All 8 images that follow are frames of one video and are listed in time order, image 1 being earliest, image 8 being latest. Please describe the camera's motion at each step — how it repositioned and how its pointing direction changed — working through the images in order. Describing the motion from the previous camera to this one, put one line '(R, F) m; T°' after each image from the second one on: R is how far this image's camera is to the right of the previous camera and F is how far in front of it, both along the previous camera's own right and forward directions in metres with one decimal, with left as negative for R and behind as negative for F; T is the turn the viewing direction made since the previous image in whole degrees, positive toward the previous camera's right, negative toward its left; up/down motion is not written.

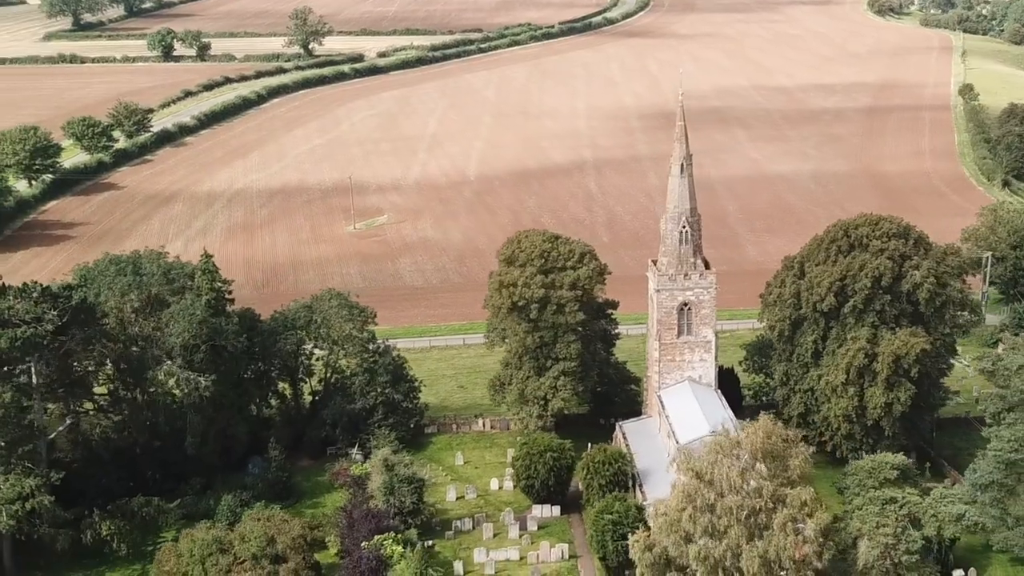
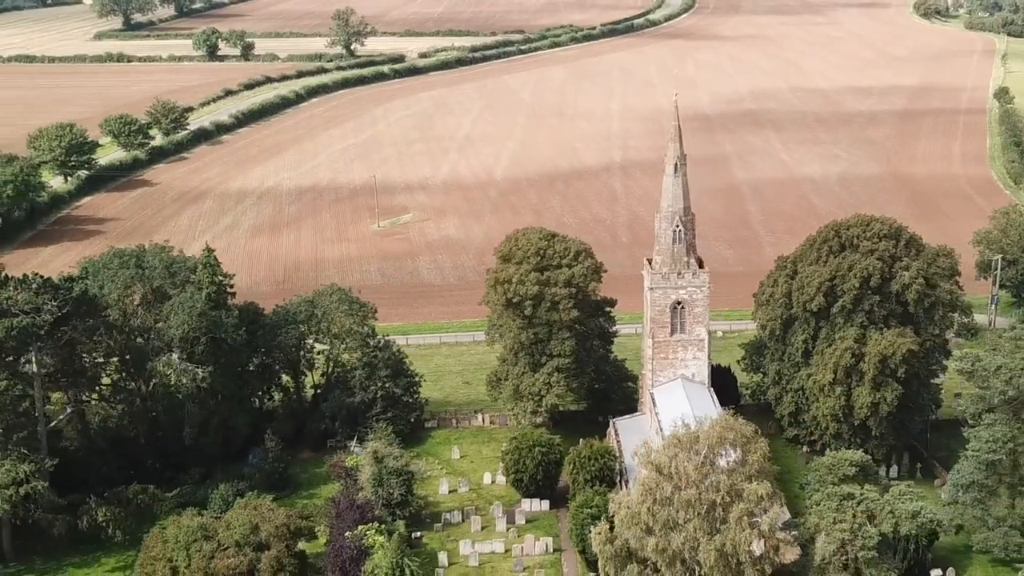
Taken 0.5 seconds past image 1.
(+2.0, -0.6) m; -2°
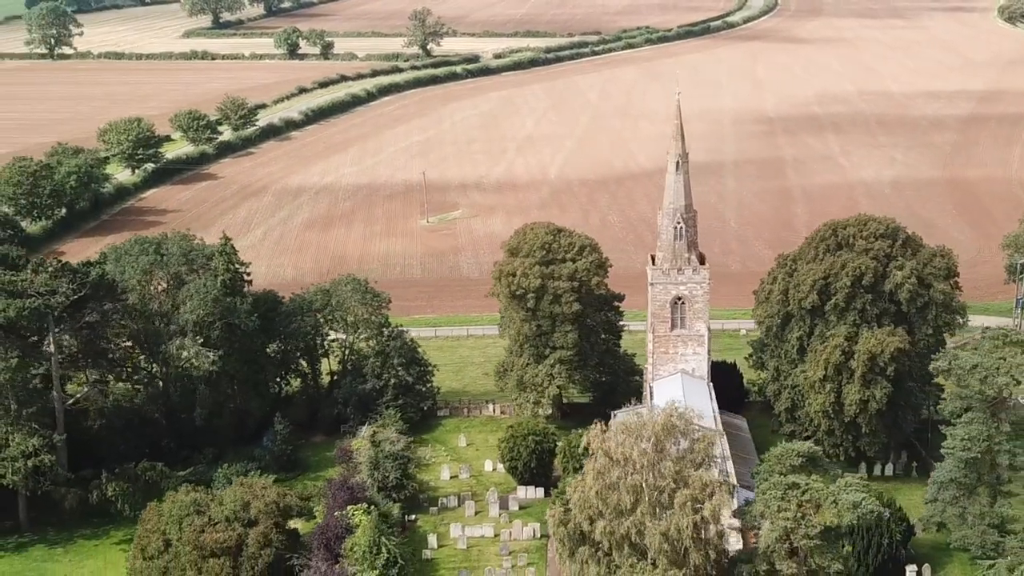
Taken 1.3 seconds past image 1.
(+3.2, -1.1) m; -4°
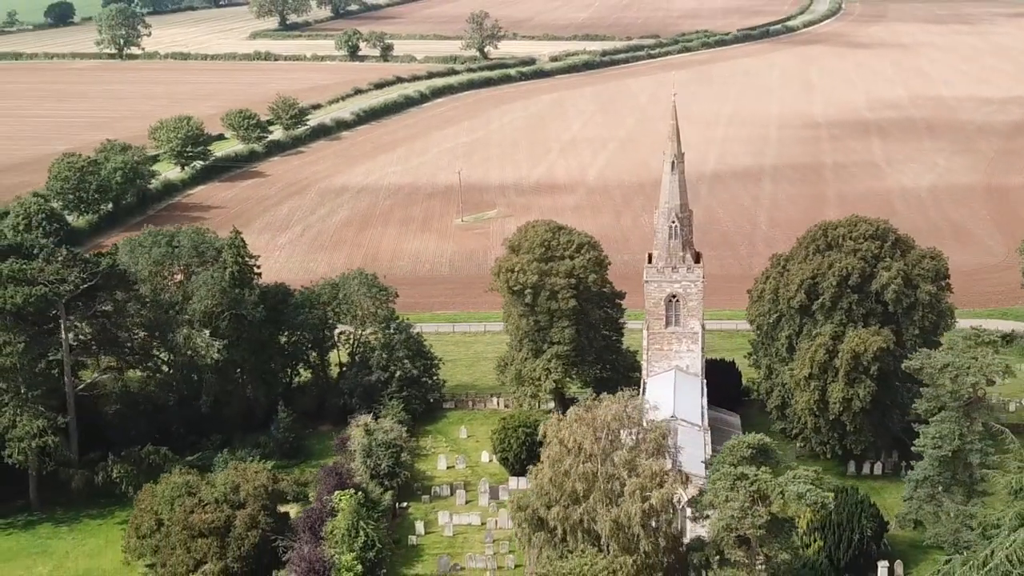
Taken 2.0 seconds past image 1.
(+2.8, -1.1) m; -3°
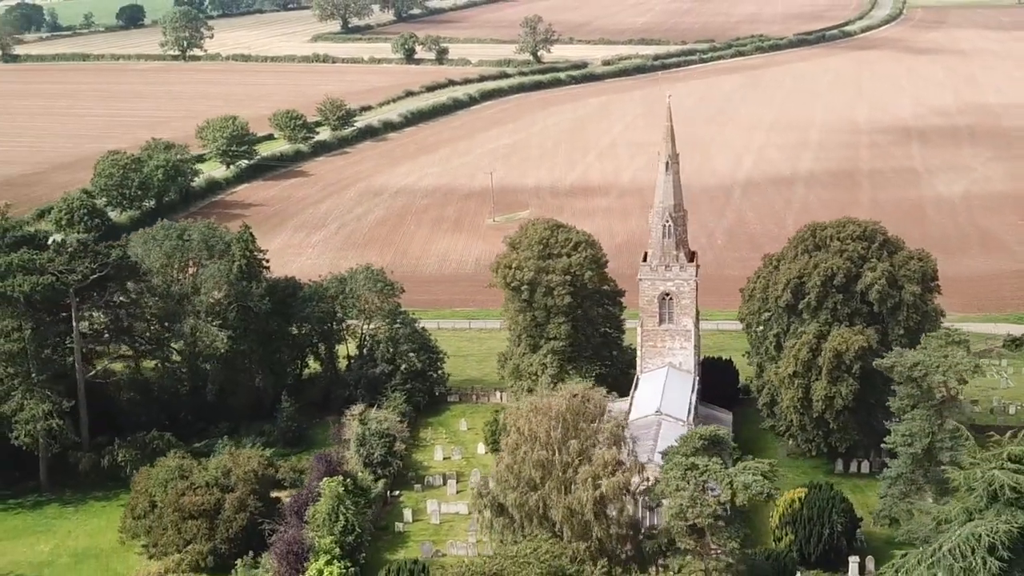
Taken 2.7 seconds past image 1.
(+2.8, -1.1) m; -3°
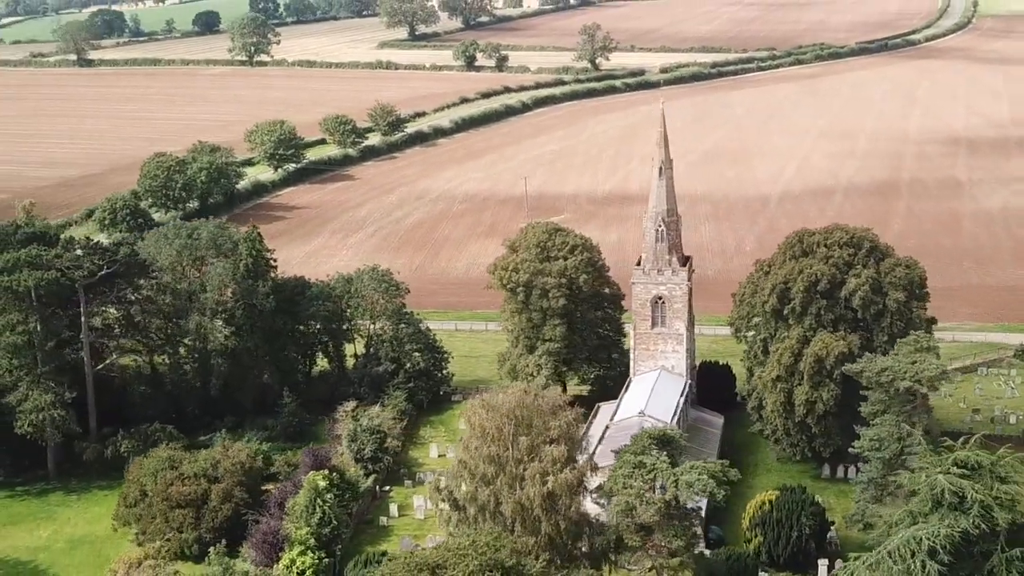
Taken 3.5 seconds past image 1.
(+3.2, -0.8) m; -3°
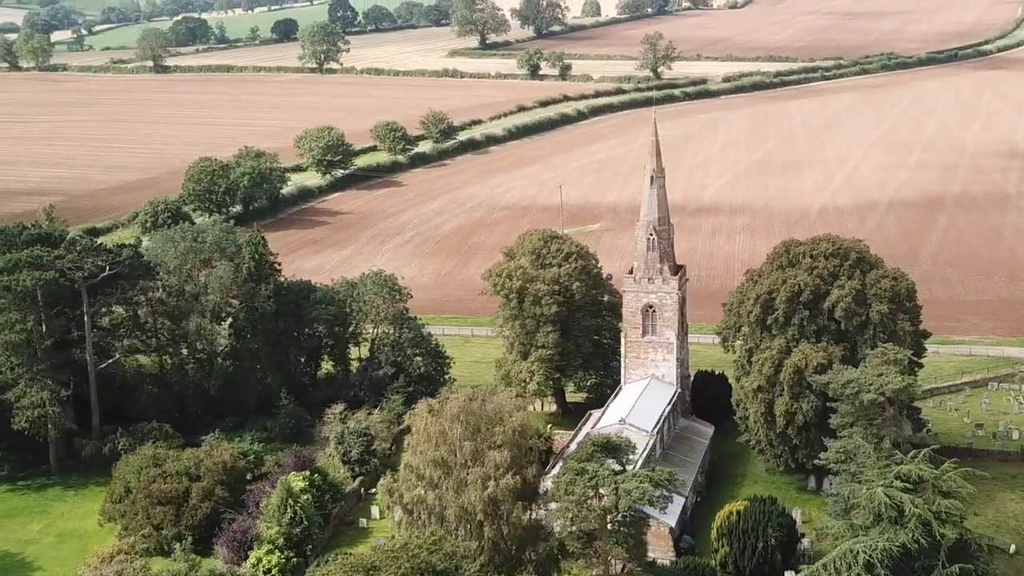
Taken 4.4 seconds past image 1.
(+3.6, -0.2) m; -4°
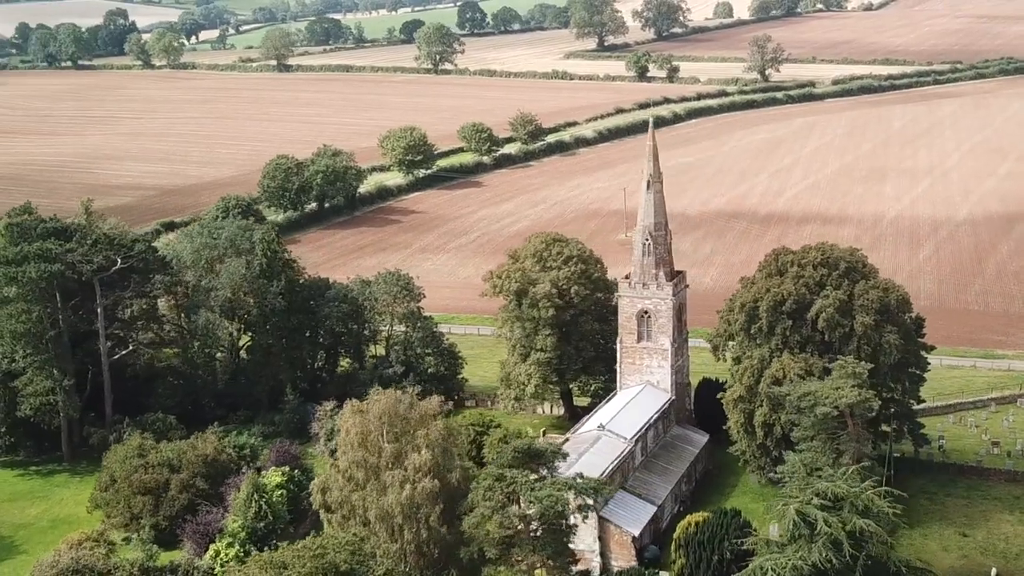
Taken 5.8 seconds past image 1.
(+5.5, +0.5) m; -6°
